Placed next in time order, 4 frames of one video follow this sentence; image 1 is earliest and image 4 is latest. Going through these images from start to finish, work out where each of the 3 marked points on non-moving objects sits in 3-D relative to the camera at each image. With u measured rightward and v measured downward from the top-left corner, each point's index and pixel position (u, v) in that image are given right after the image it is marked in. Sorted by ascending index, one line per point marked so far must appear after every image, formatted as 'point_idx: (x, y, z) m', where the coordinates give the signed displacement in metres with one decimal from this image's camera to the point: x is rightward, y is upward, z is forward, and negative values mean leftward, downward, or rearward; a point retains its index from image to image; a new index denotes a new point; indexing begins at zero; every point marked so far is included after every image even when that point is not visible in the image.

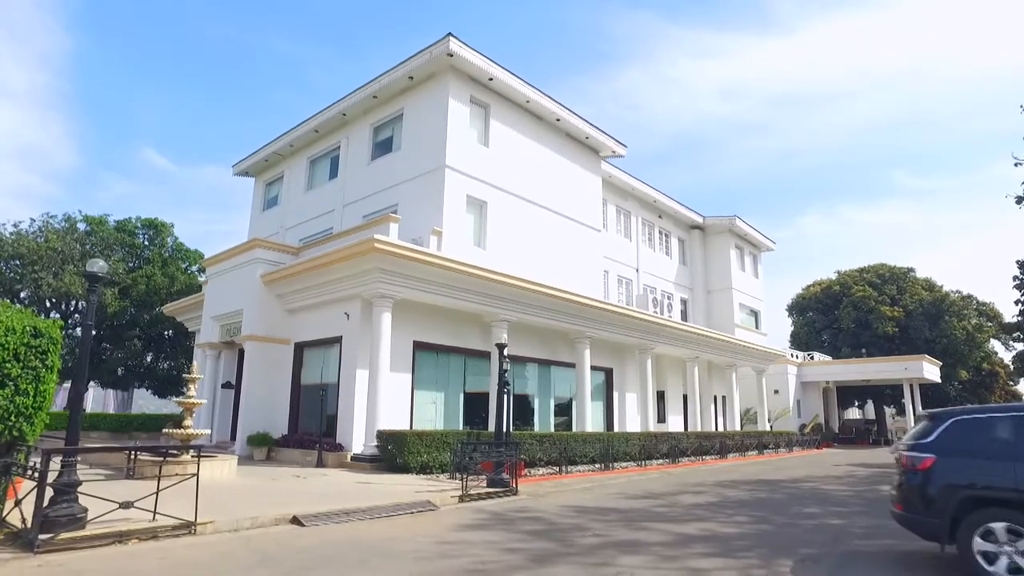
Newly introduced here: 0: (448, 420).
0: (-1.8, -3.8, +19.1) m
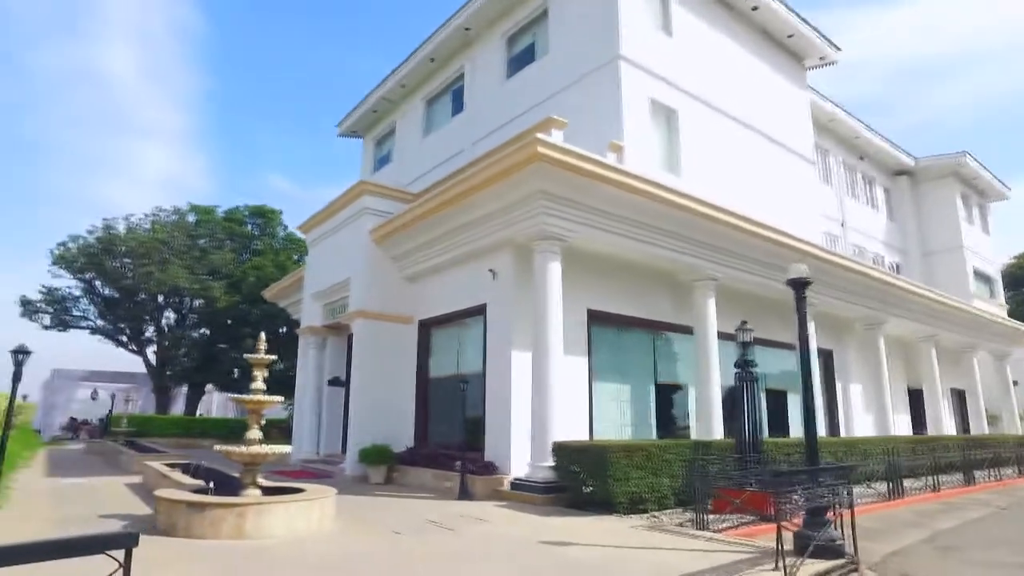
0: (+2.5, -2.7, +13.2) m
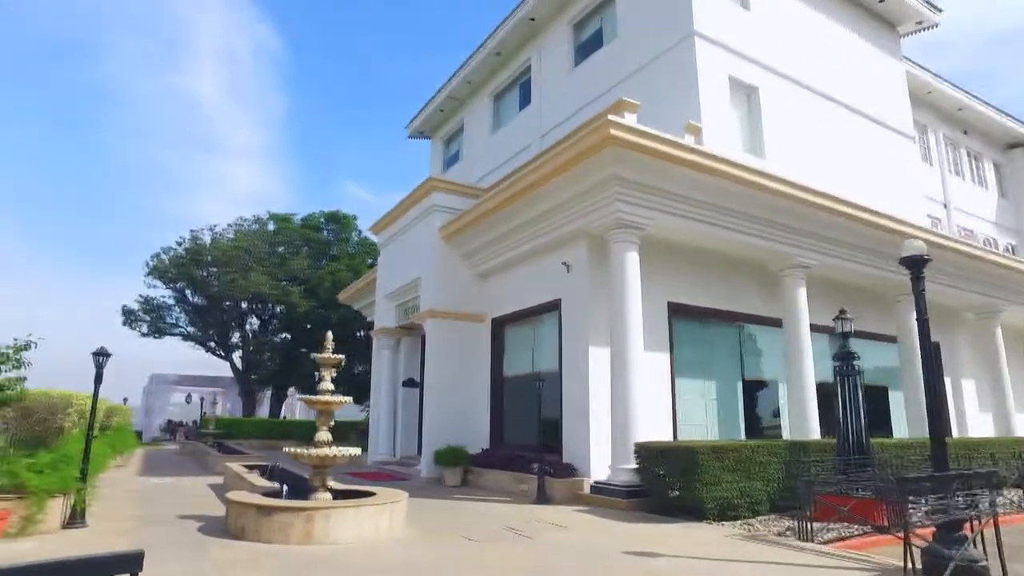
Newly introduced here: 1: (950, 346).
0: (+3.9, -2.5, +12.3) m
1: (+12.1, -1.6, +18.6) m
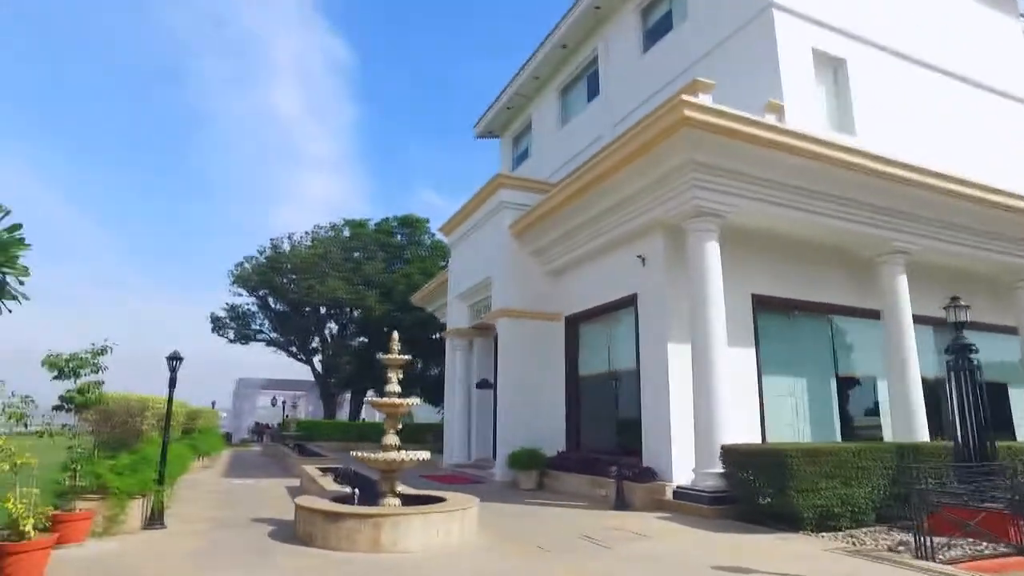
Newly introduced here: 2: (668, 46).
0: (+5.2, -2.3, +11.4) m
1: (+14.0, -1.2, +16.8) m
2: (+3.3, +5.1, +14.2) m
